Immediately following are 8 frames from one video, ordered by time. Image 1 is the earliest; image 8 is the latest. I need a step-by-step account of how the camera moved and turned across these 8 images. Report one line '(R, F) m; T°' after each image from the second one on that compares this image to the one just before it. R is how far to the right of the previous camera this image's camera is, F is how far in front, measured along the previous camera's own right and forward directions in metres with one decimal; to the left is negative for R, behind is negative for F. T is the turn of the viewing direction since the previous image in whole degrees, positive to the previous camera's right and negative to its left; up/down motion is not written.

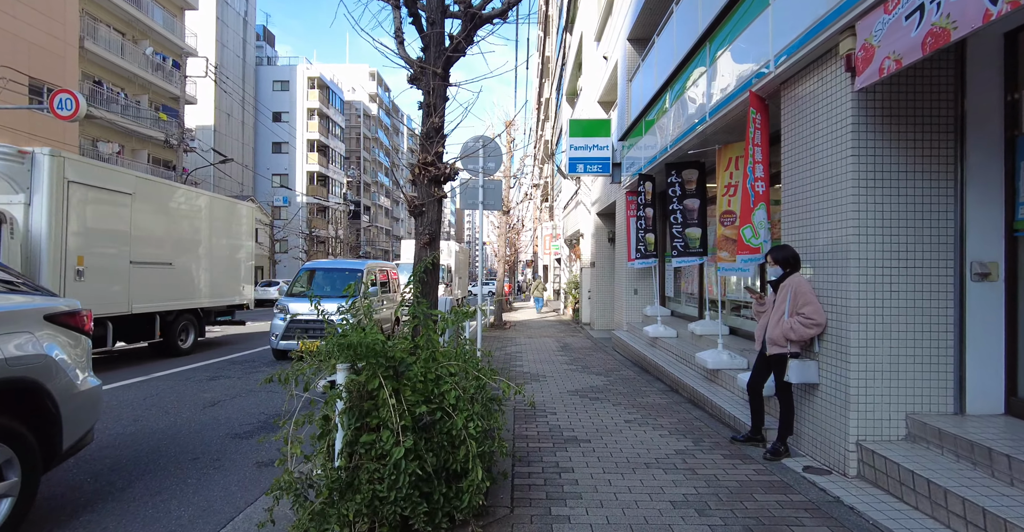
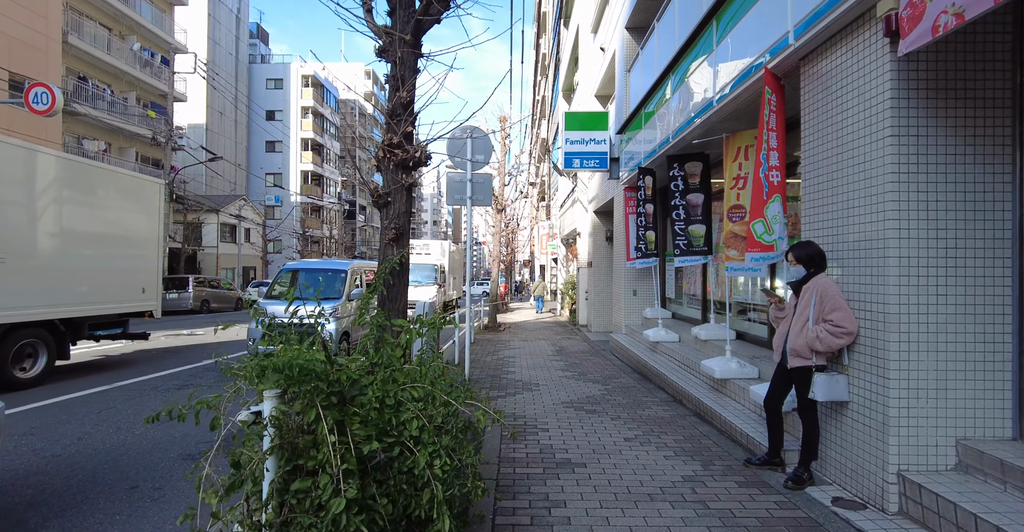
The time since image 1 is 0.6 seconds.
(+0.1, +0.6) m; 0°
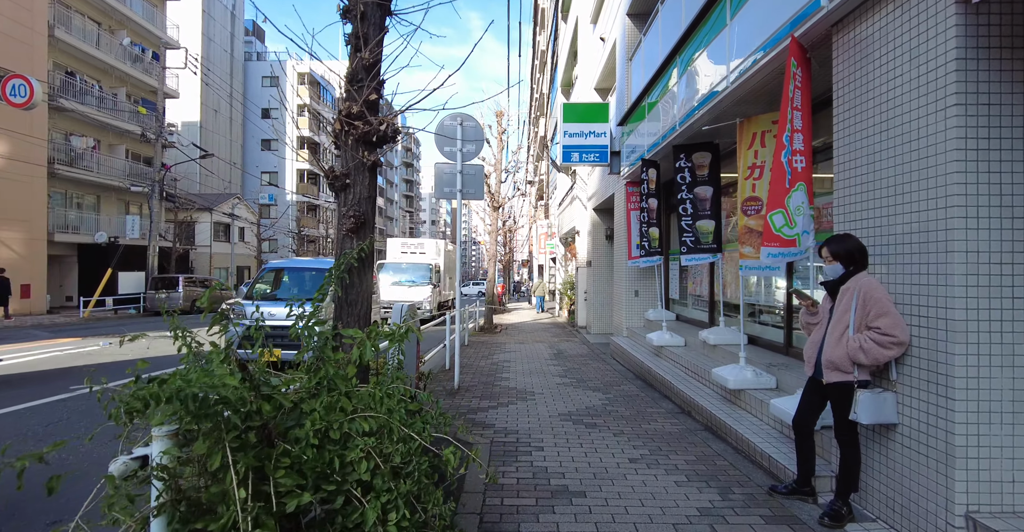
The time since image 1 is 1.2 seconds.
(+0.1, +0.6) m; 0°
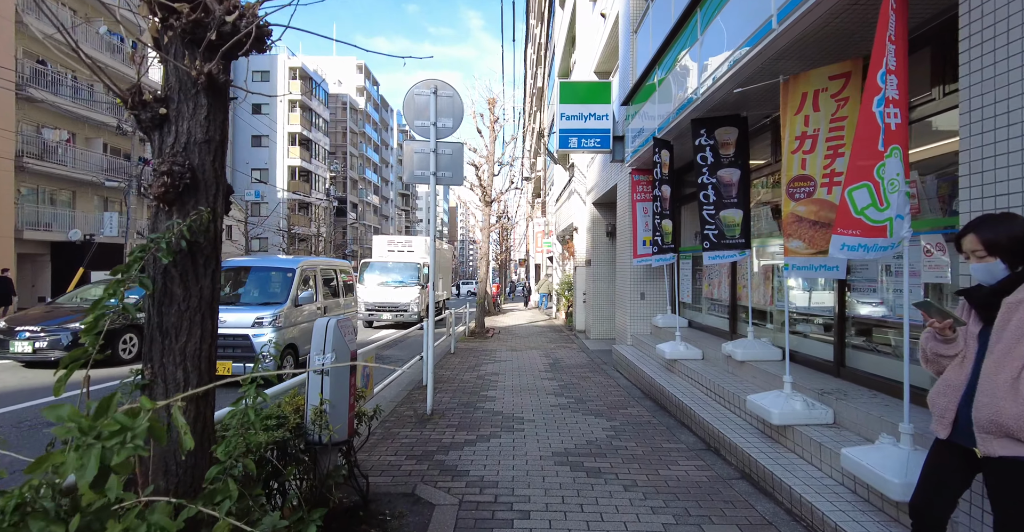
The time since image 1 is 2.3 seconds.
(+0.1, +1.2) m; 0°
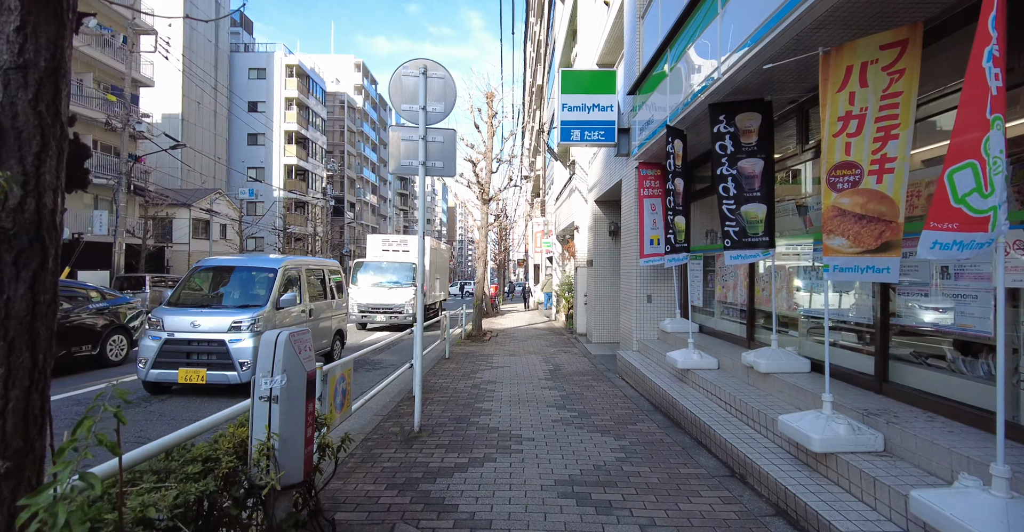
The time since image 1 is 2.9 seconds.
(0.0, +0.6) m; 0°
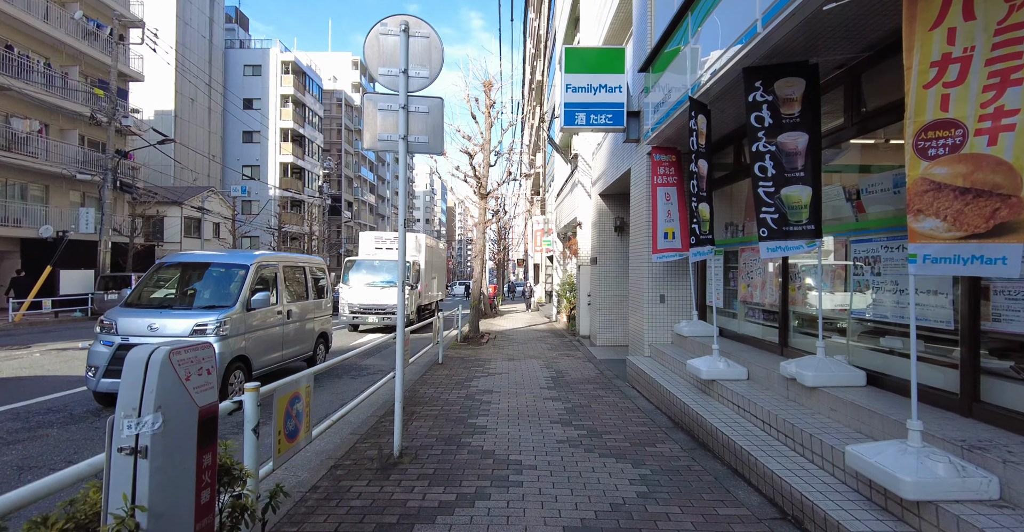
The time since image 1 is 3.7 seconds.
(0.0, +0.8) m; 0°
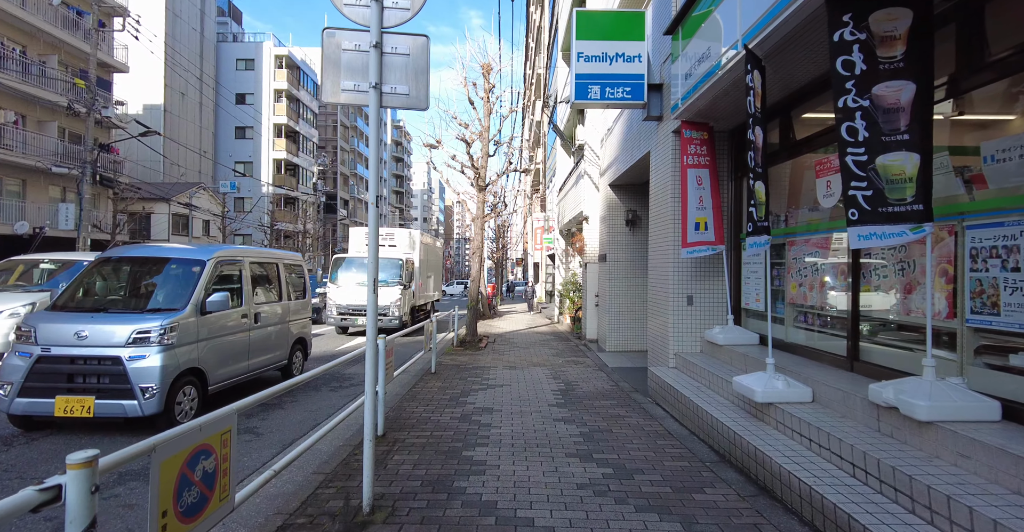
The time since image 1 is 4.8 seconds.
(-0.1, +1.1) m; 0°
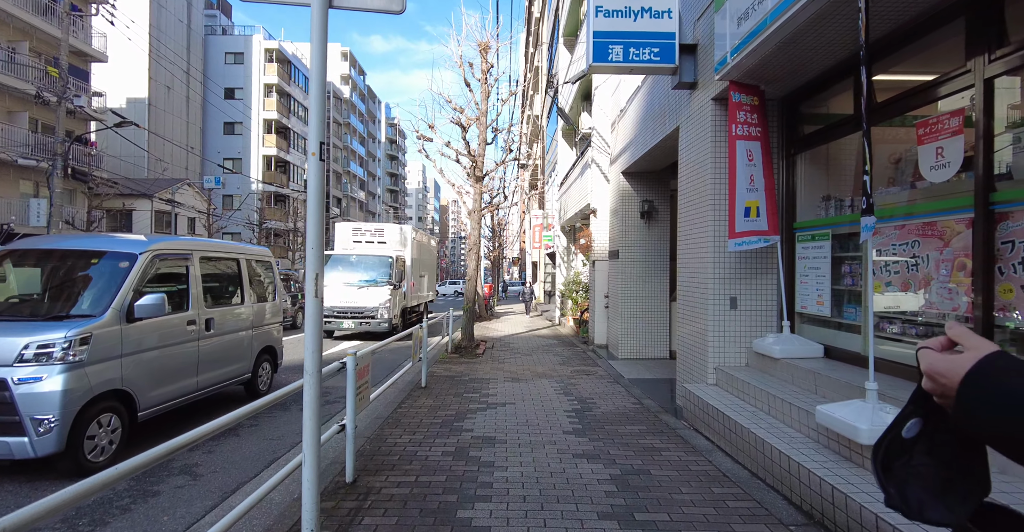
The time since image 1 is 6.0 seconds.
(-0.1, +1.2) m; 0°
